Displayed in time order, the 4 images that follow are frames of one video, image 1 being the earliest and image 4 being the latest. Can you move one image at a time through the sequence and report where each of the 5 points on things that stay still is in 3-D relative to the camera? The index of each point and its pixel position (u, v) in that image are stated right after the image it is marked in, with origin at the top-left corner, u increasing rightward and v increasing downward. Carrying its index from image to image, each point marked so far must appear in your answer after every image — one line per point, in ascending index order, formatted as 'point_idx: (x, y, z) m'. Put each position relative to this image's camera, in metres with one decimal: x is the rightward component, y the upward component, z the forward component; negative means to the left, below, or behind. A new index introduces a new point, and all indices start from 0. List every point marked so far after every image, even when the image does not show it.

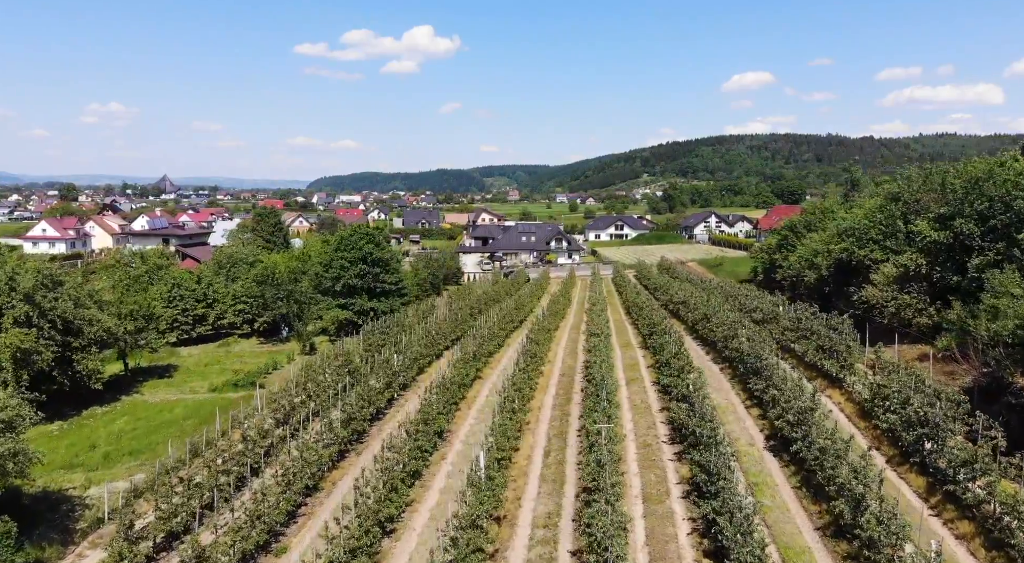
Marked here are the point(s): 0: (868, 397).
0: (+9.8, -3.2, +18.2) m
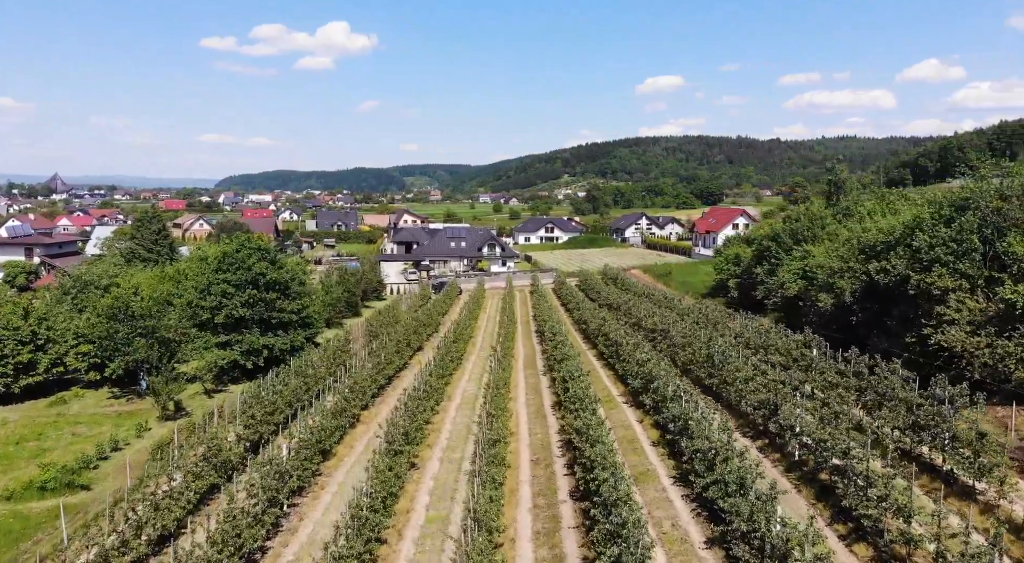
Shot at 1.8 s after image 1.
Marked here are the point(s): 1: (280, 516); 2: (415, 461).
0: (+9.2, -4.3, +11.3) m
1: (-5.5, -5.6, +15.9) m
2: (-2.7, -5.0, +18.5) m
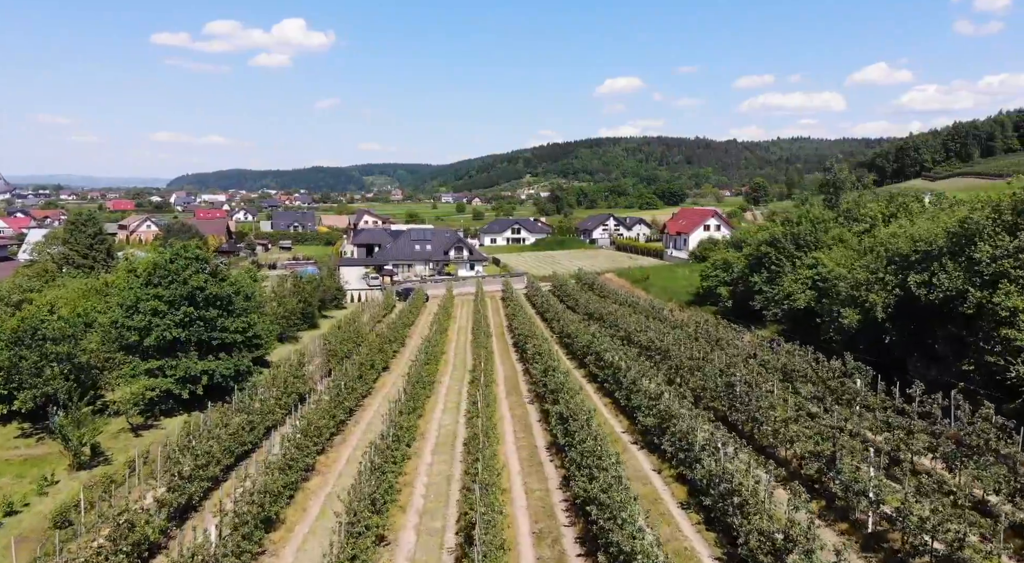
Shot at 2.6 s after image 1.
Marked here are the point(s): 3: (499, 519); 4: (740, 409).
0: (+9.5, -4.8, +8.1) m
1: (-5.5, -6.1, +11.9) m
2: (-2.8, -5.5, +14.7) m
3: (-0.3, -4.8, +13.6) m
4: (+6.3, -3.5, +18.3) m
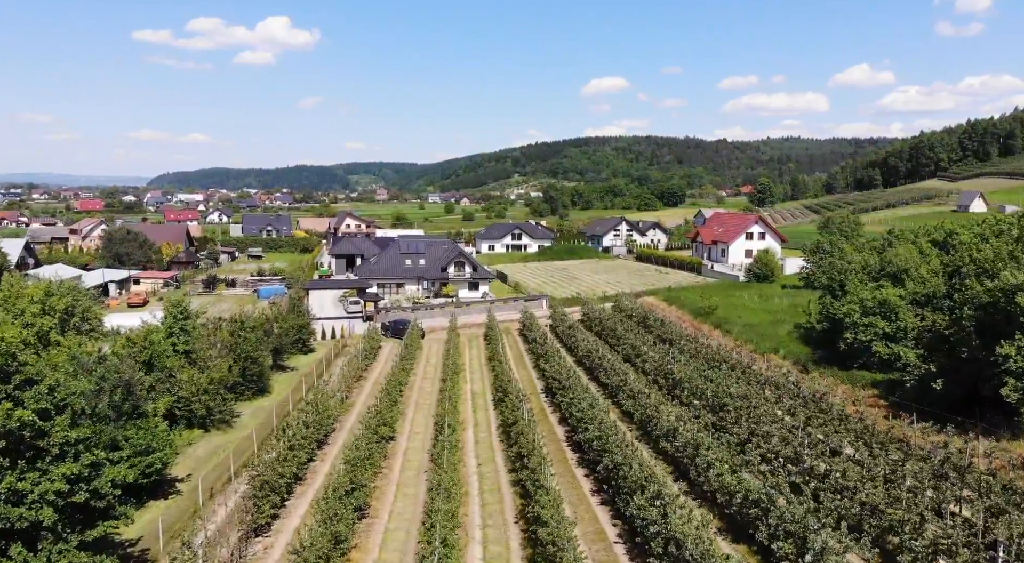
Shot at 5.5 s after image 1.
0: (+12.2, -7.0, -6.0) m
1: (-2.9, -8.4, -2.6) m
2: (-0.3, -7.8, +0.2) m
3: (+2.3, -7.0, -0.8) m
4: (+8.8, -5.7, +4.0) m
